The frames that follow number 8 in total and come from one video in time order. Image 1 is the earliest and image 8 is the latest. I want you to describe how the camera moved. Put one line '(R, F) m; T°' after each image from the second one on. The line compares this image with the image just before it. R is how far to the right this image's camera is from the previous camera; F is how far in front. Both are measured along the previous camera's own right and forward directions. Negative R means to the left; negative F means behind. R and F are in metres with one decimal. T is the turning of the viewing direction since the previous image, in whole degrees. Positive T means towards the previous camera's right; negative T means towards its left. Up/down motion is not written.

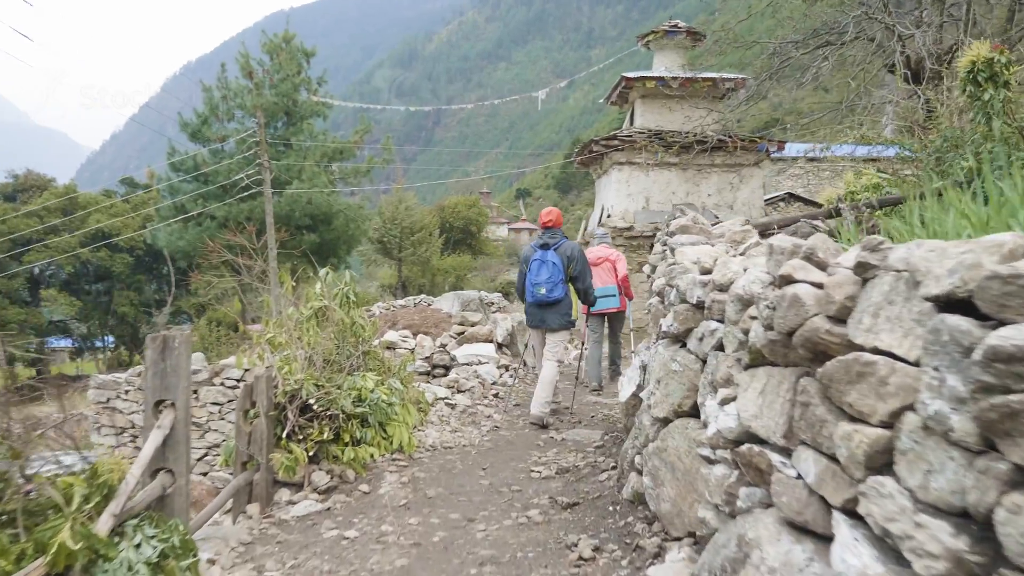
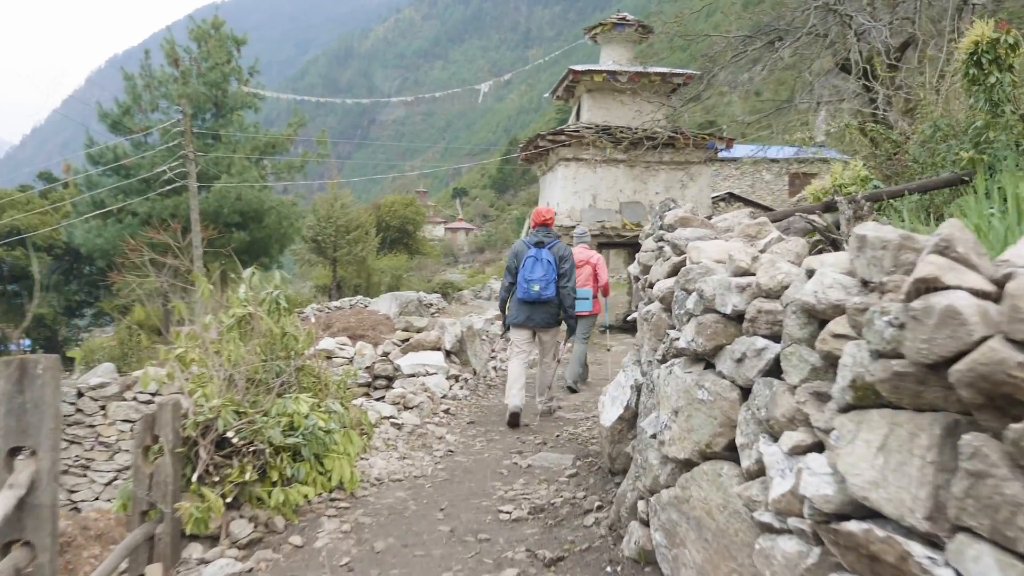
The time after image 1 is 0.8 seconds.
(-0.1, +0.5) m; +4°
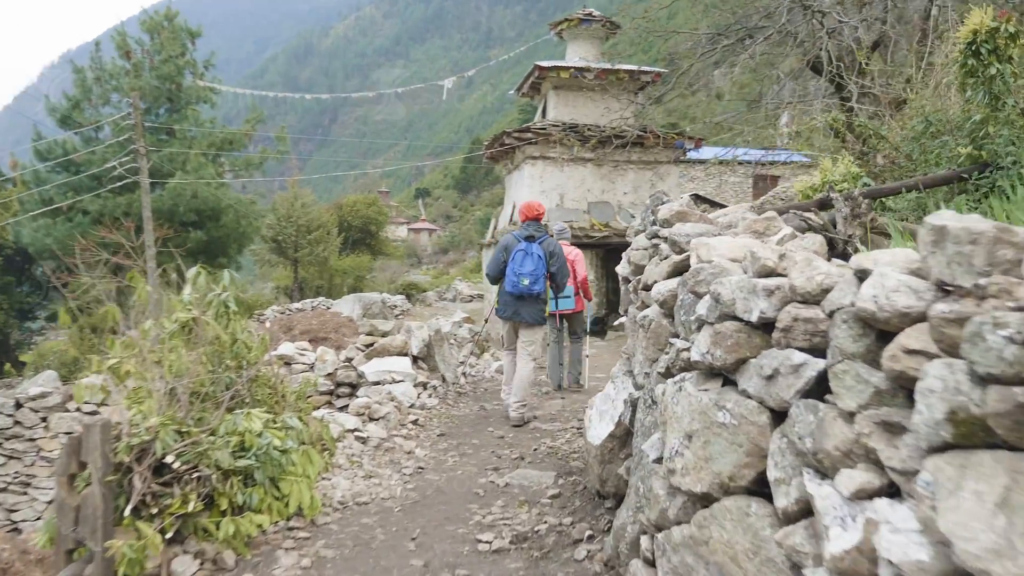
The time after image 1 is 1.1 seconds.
(0.0, +0.3) m; +2°
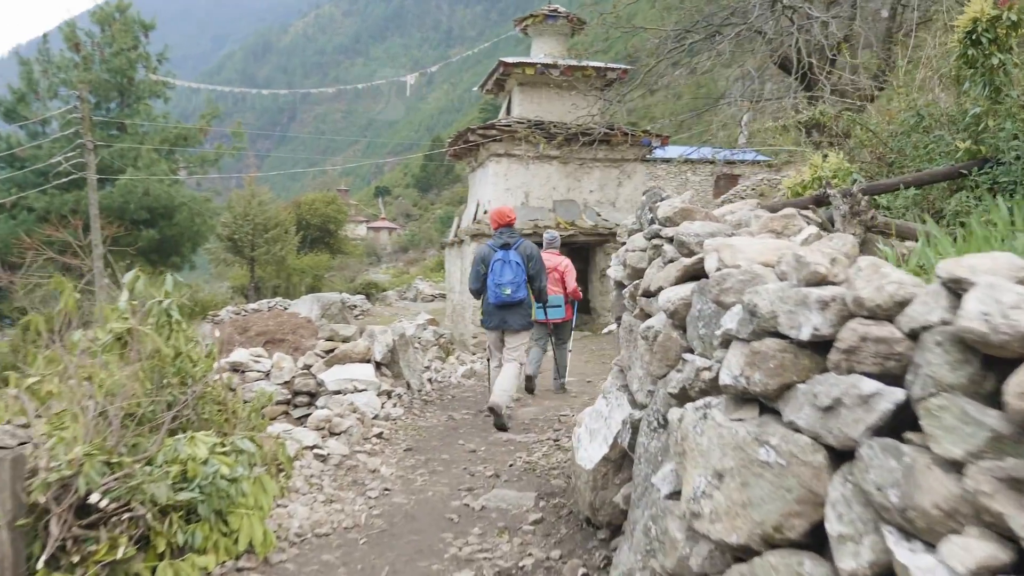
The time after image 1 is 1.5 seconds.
(-0.1, +0.3) m; +3°
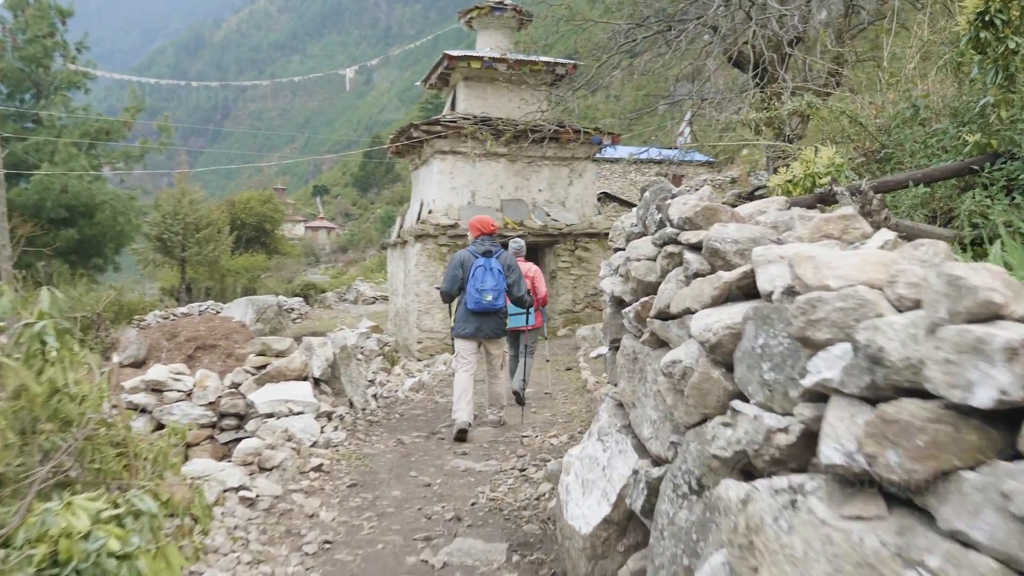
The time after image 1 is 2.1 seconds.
(-0.1, +0.4) m; +4°
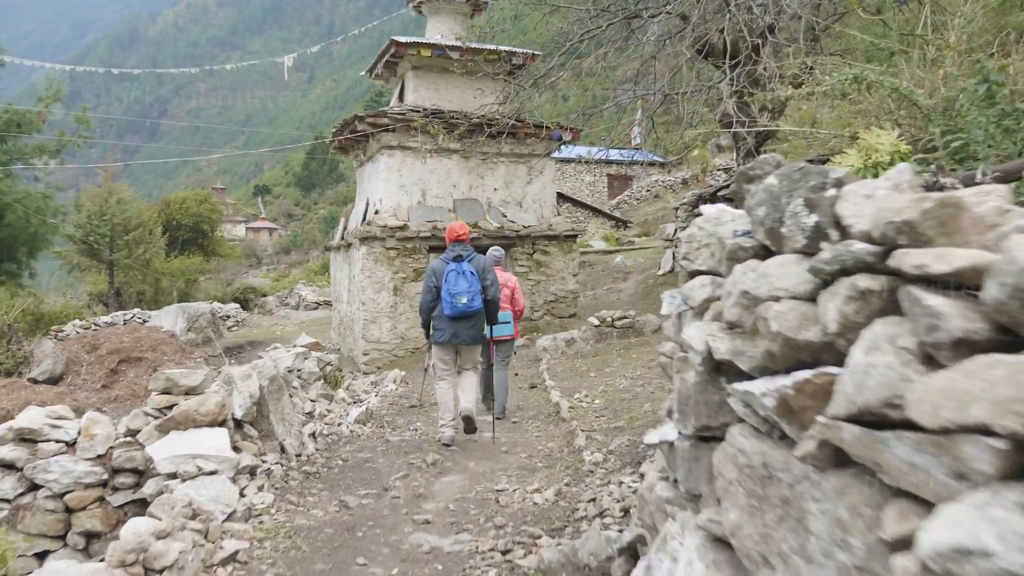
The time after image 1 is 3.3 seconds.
(-0.1, +0.8) m; +3°
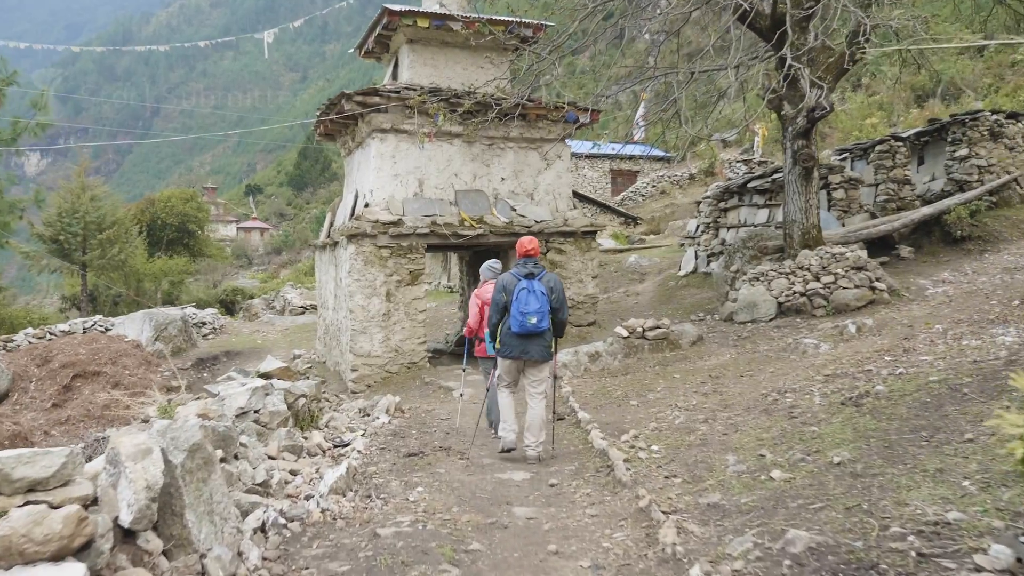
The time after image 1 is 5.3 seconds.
(-0.2, +1.3) m; 0°
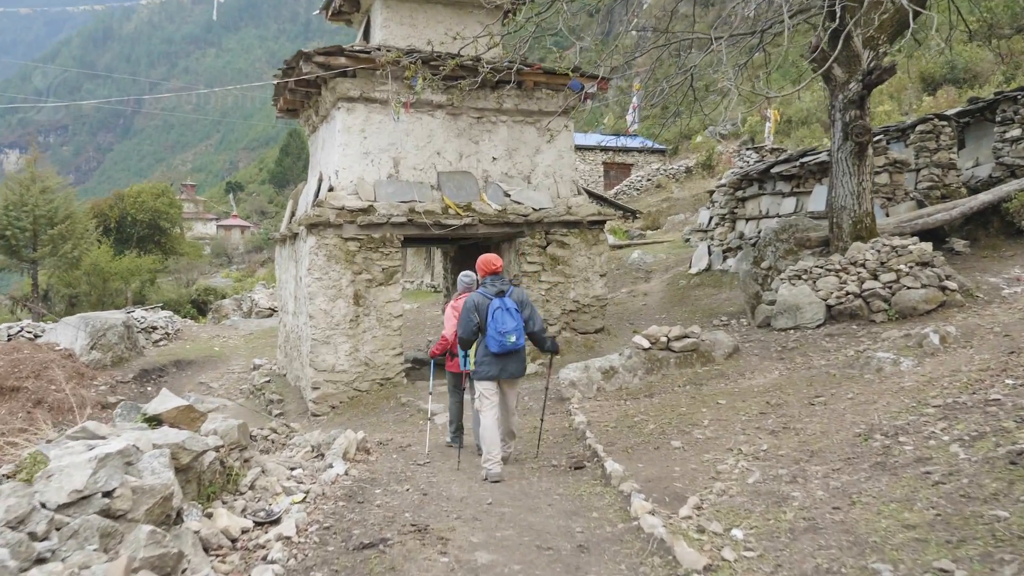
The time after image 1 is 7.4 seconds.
(-0.1, +1.5) m; +1°
